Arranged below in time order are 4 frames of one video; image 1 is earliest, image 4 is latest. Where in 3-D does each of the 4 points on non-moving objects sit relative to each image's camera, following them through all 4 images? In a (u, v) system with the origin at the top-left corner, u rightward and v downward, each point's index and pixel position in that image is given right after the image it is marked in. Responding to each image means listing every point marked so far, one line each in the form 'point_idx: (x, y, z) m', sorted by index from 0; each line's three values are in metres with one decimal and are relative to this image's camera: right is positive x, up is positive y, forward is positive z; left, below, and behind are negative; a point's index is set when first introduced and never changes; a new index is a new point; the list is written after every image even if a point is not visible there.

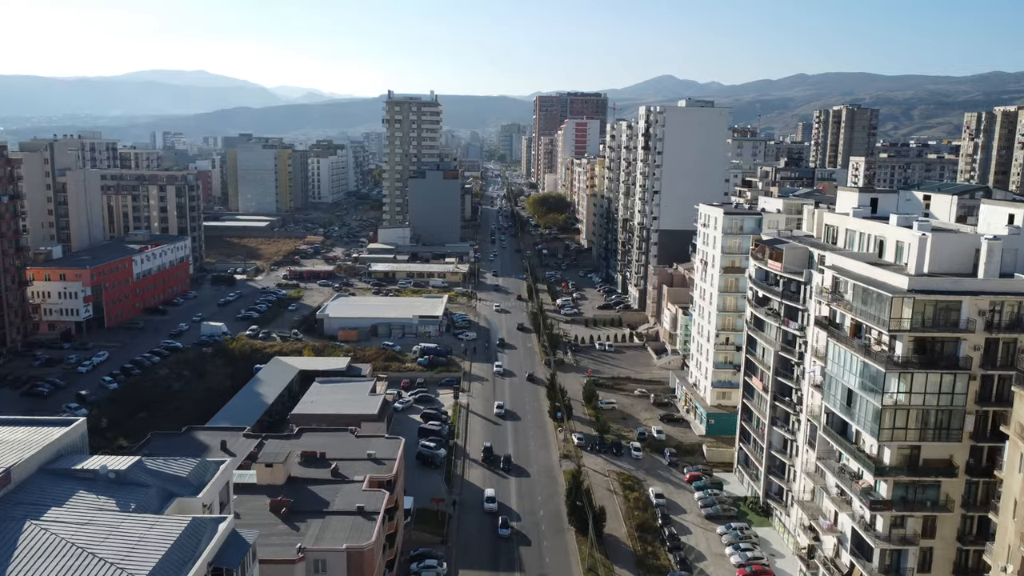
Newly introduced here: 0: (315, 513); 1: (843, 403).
0: (-4.9, -5.6, +18.8) m
1: (+8.7, -3.0, +19.9) m
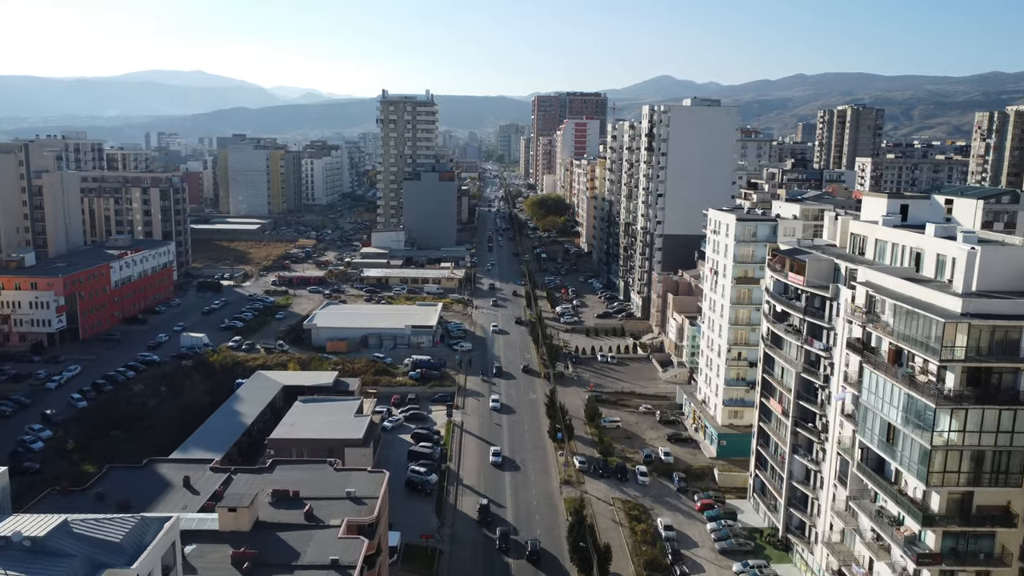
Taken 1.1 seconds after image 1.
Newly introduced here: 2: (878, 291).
0: (-5.0, -6.1, +16.5) m
1: (+8.6, -3.5, +17.6) m
2: (+9.1, -0.1, +18.7) m
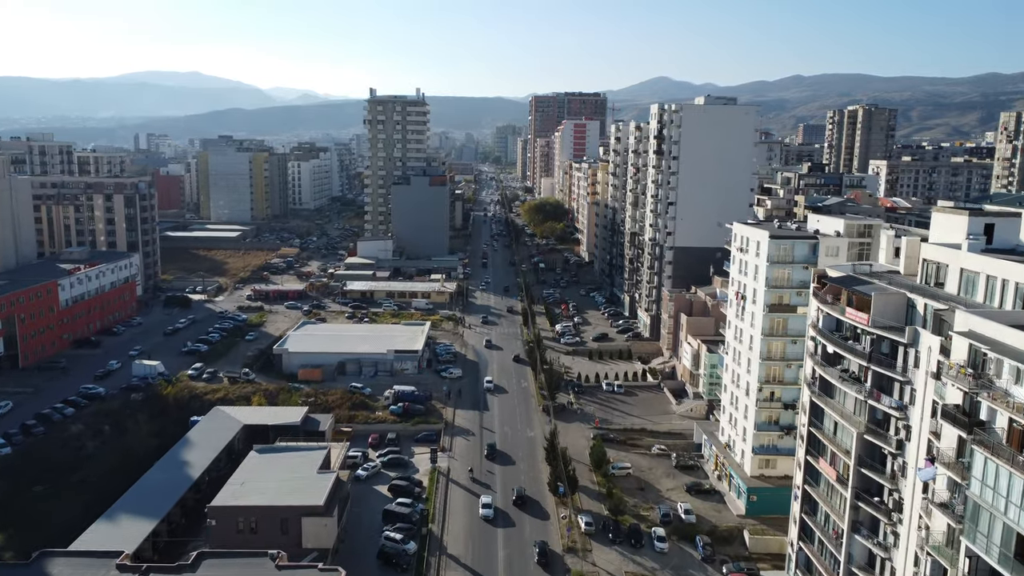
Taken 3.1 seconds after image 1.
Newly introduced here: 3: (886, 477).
0: (-5.2, -7.1, +11.8) m
1: (+8.4, -4.5, +12.9) m
2: (+8.9, -1.1, +14.1) m
3: (+9.1, -4.6, +18.4) m
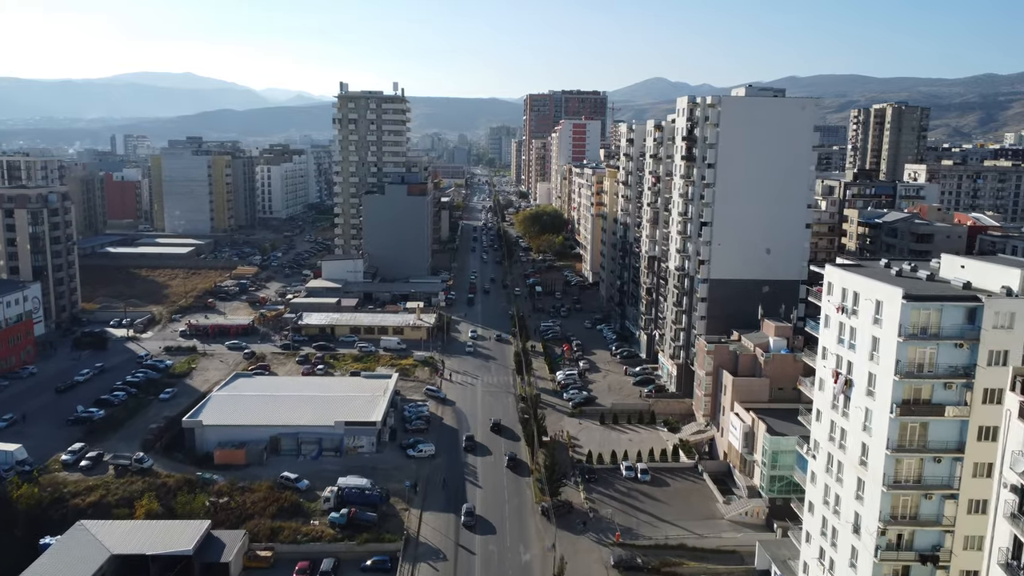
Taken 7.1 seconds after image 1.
0: (-5.4, -9.1, +2.0) m
1: (+8.2, -6.5, +3.2) m
2: (+8.6, -3.0, +4.4) m
3: (+8.8, -6.6, +8.7) m
